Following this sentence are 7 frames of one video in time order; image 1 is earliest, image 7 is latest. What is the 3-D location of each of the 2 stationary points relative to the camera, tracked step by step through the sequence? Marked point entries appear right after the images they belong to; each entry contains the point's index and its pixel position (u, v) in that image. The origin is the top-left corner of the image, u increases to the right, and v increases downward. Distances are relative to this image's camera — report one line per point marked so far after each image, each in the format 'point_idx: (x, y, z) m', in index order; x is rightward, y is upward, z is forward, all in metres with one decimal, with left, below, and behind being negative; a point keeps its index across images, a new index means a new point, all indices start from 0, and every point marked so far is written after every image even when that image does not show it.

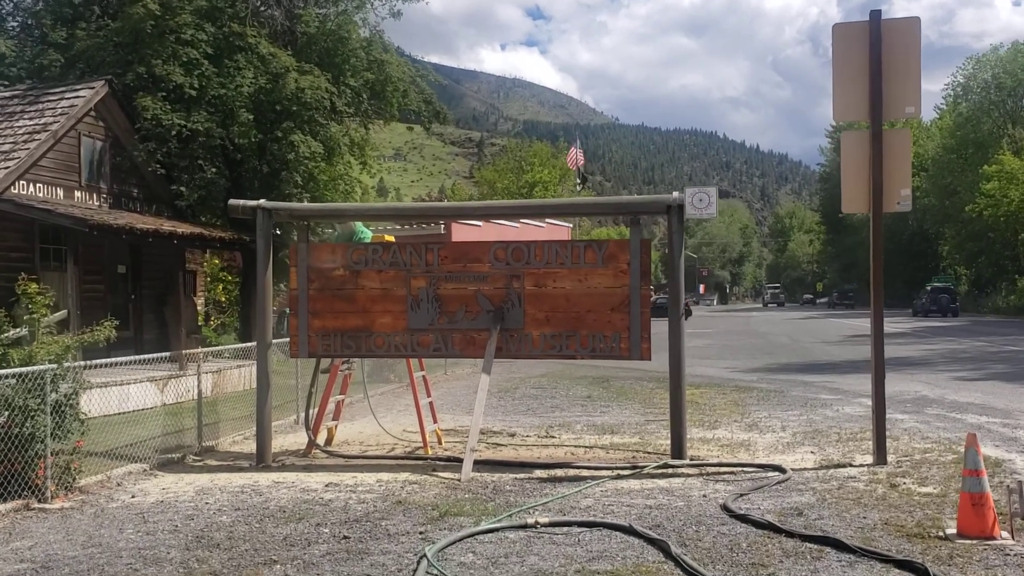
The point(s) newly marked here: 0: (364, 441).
0: (-1.7, -1.7, +10.5) m
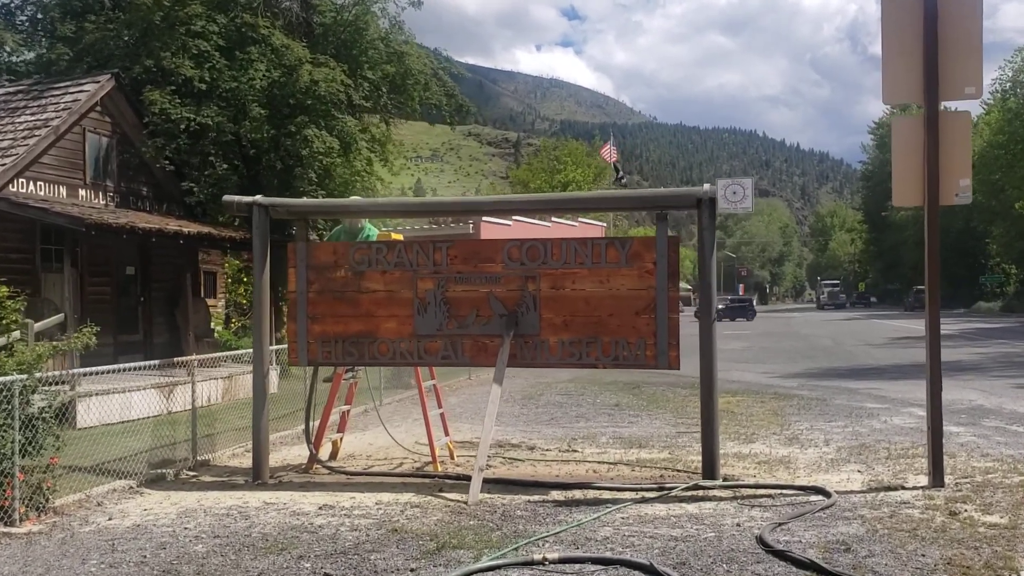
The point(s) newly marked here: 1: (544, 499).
0: (-1.5, -1.7, +9.8) m
1: (+0.2, -1.7, +7.5) m
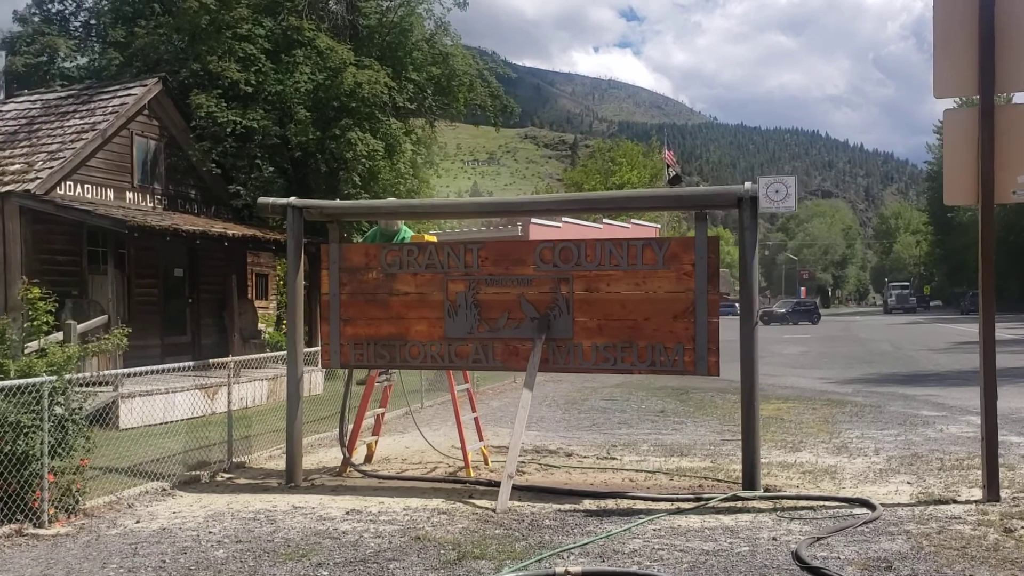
0: (-1.1, -1.8, +9.7) m
1: (+0.5, -1.7, +7.2) m
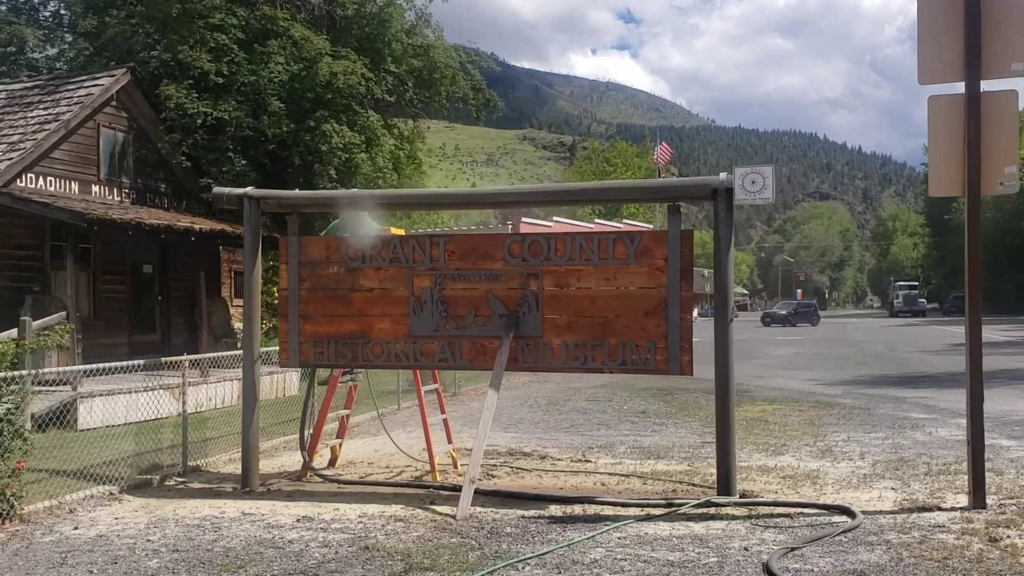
0: (-1.4, -1.7, +9.3) m
1: (+0.2, -1.6, +6.9) m
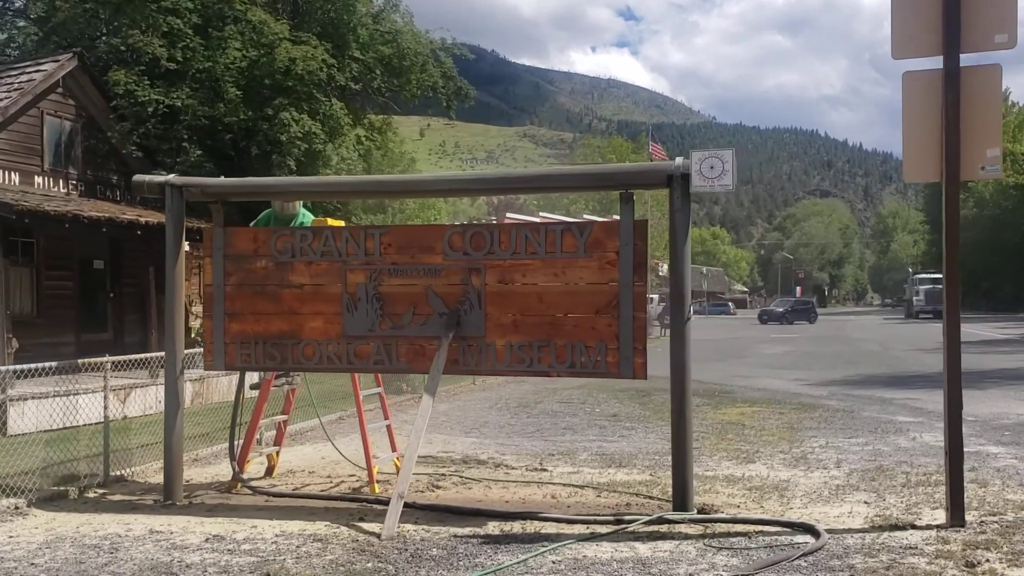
0: (-1.8, -1.7, +8.7) m
1: (-0.3, -1.6, +6.2) m
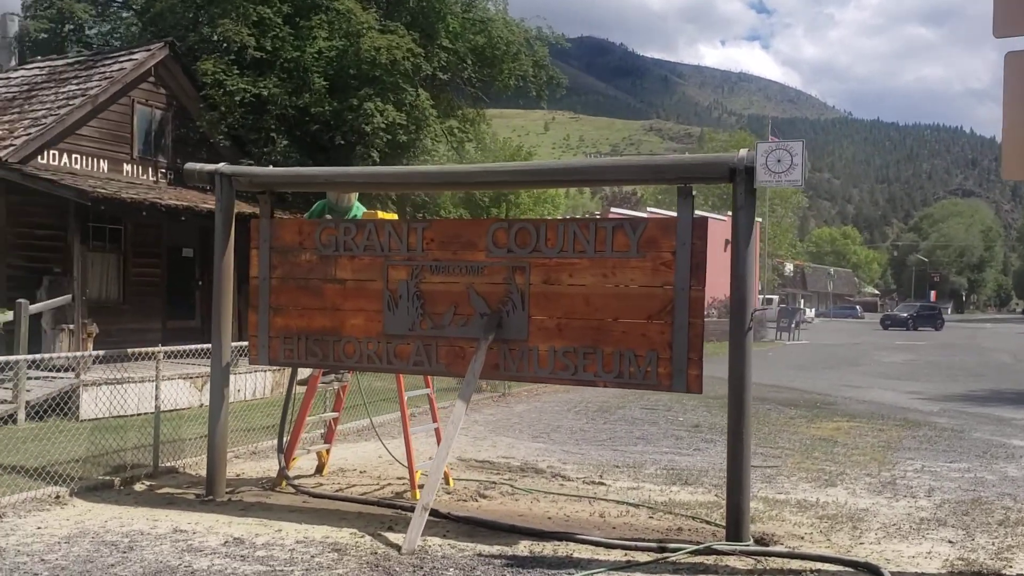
0: (-1.3, -1.6, +8.4) m
1: (-0.1, -1.6, +5.8) m
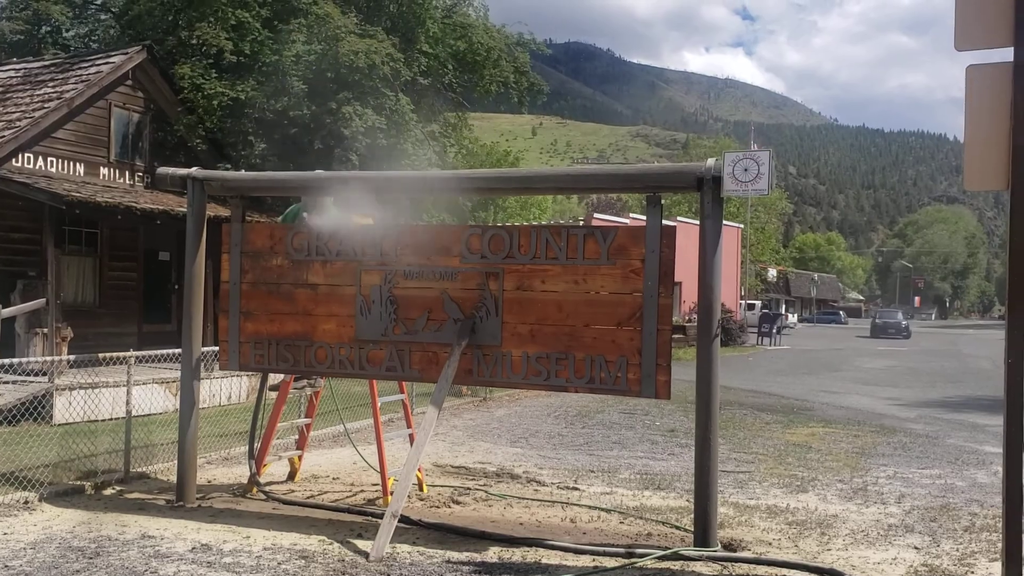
0: (-1.6, -1.7, +8.4) m
1: (-0.3, -1.7, +5.8) m
